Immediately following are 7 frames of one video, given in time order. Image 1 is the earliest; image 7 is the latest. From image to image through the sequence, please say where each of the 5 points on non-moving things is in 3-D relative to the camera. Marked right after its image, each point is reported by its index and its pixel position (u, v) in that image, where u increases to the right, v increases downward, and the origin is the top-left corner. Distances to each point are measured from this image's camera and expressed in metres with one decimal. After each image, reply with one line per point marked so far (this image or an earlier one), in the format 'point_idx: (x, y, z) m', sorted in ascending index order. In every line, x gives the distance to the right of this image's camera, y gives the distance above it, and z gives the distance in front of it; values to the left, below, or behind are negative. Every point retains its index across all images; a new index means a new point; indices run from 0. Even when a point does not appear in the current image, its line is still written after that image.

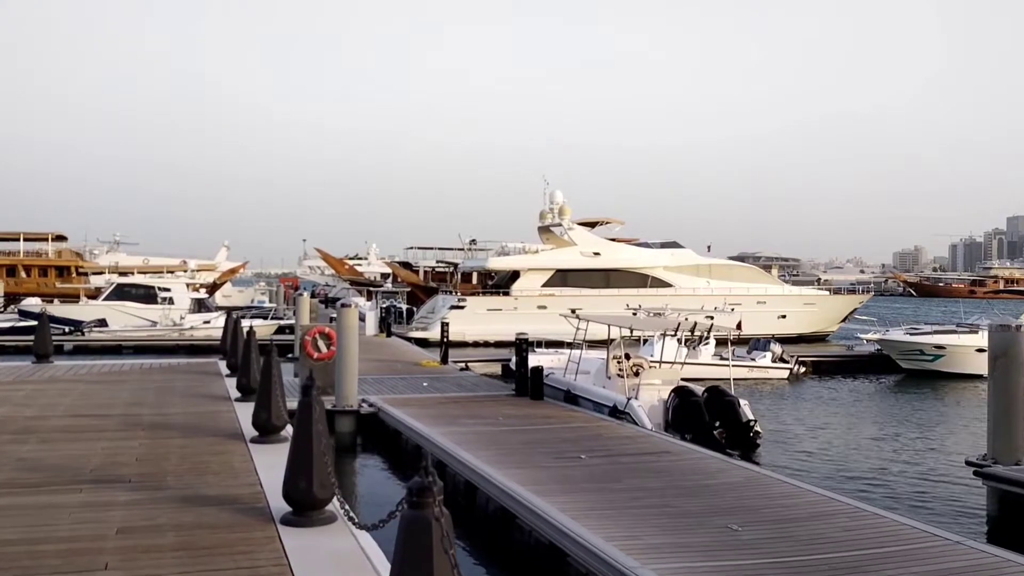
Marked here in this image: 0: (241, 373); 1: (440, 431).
0: (-2.5, -0.8, +8.4) m
1: (-0.9, -1.7, +11.0) m
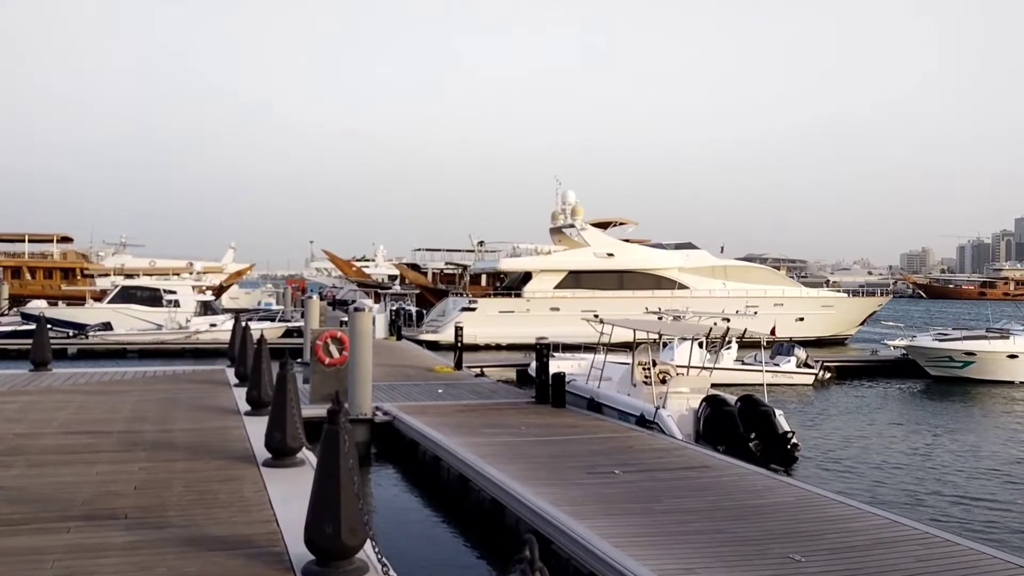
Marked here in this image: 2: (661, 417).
0: (-2.3, -0.9, +7.8) m
1: (-0.6, -1.8, +10.4) m
2: (+1.9, -1.7, +11.7) m
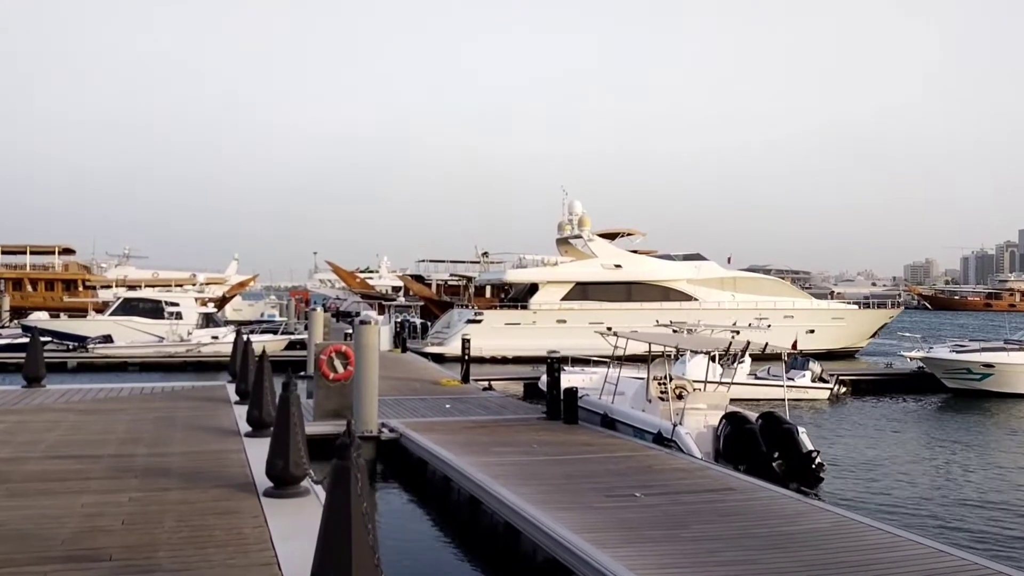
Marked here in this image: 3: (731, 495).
0: (-2.1, -1.0, +7.4) m
1: (-0.5, -1.9, +9.9) m
2: (+2.1, -1.8, +11.2) m
3: (+2.0, -1.9, +8.2) m
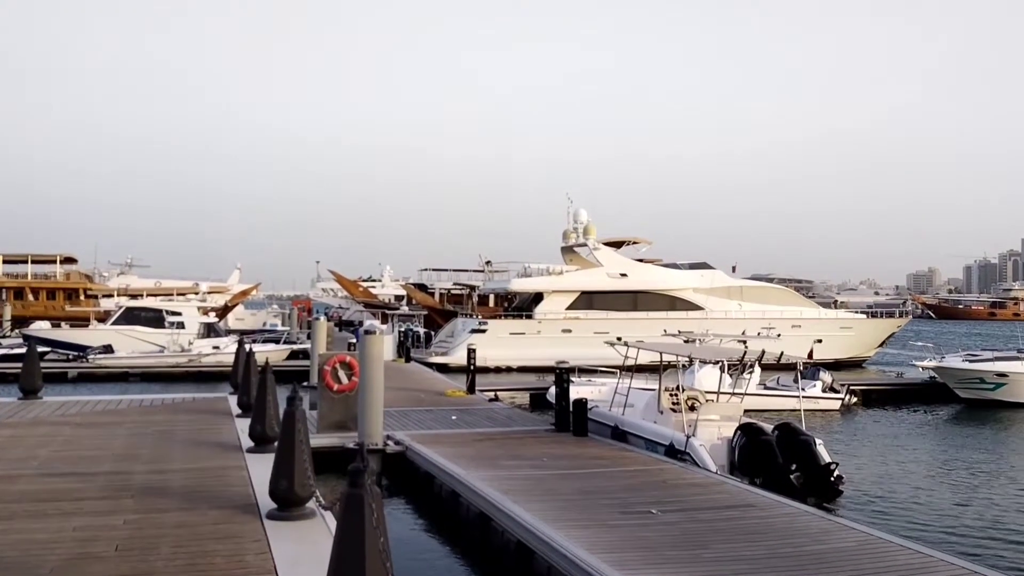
0: (-2.0, -1.0, +7.1) m
1: (-0.3, -2.0, +9.6) m
2: (+2.2, -1.9, +10.9) m
3: (+2.1, -2.0, +7.9) m
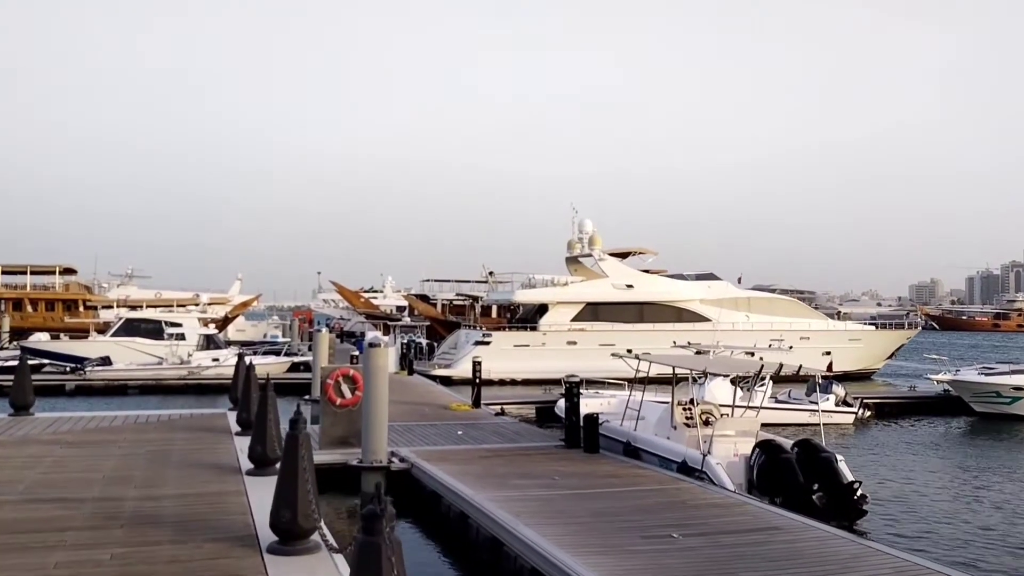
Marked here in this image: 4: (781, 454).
0: (-1.9, -1.1, +6.7) m
1: (-0.2, -2.1, +9.2) m
2: (+2.3, -2.1, +10.5) m
3: (+2.2, -2.1, +7.5) m
4: (+3.1, -1.9, +10.2) m
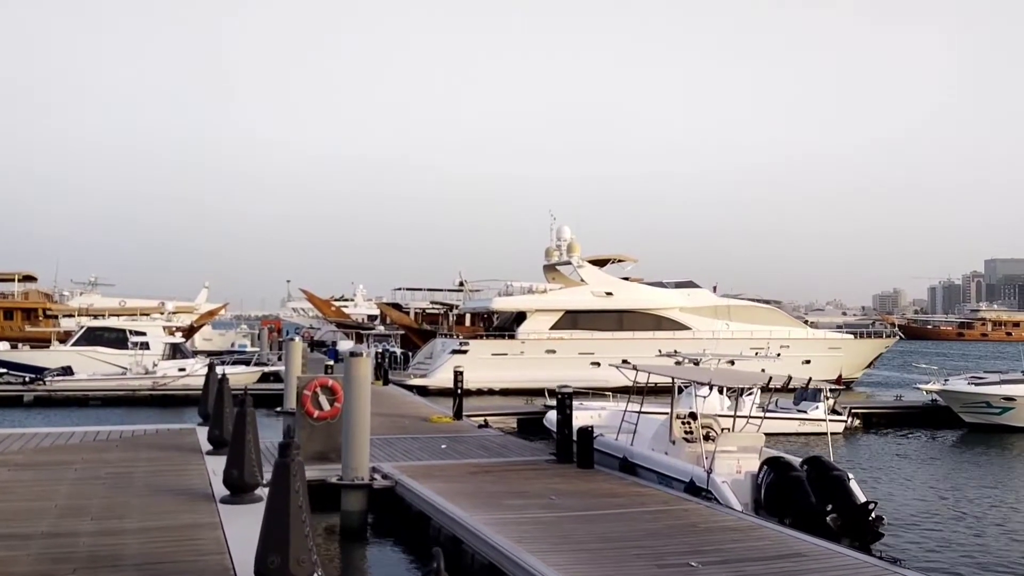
0: (-1.9, -1.2, +6.0) m
1: (-0.3, -2.2, +8.5) m
2: (+2.2, -2.1, +9.9) m
3: (+2.2, -2.1, +6.9) m
4: (+3.0, -2.0, +9.6) m
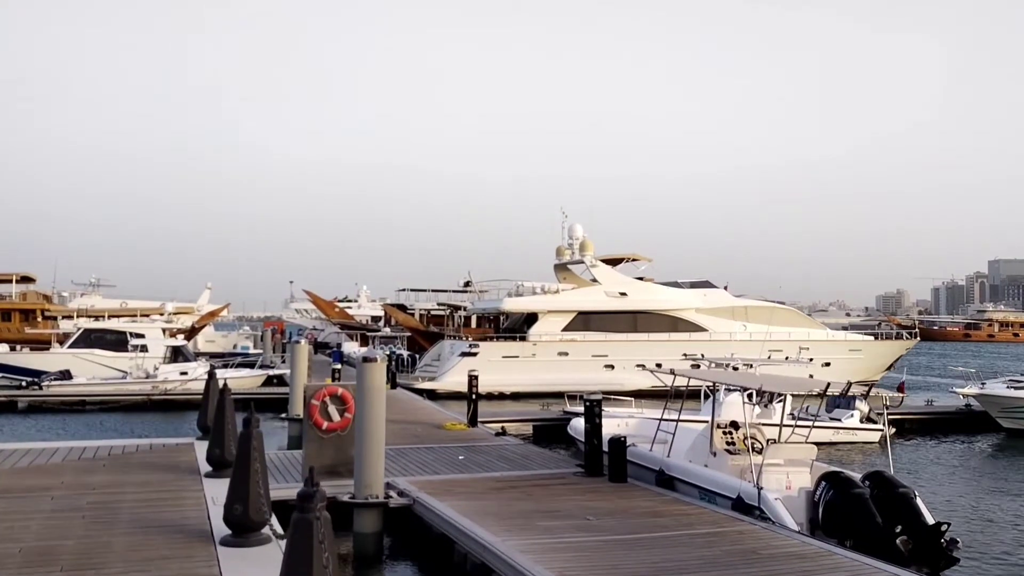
0: (-1.6, -1.1, +5.1) m
1: (0.0, -2.2, +7.6) m
2: (+2.5, -2.1, +9.0) m
3: (+2.5, -2.1, +6.0) m
4: (+3.3, -2.0, +8.7) m
